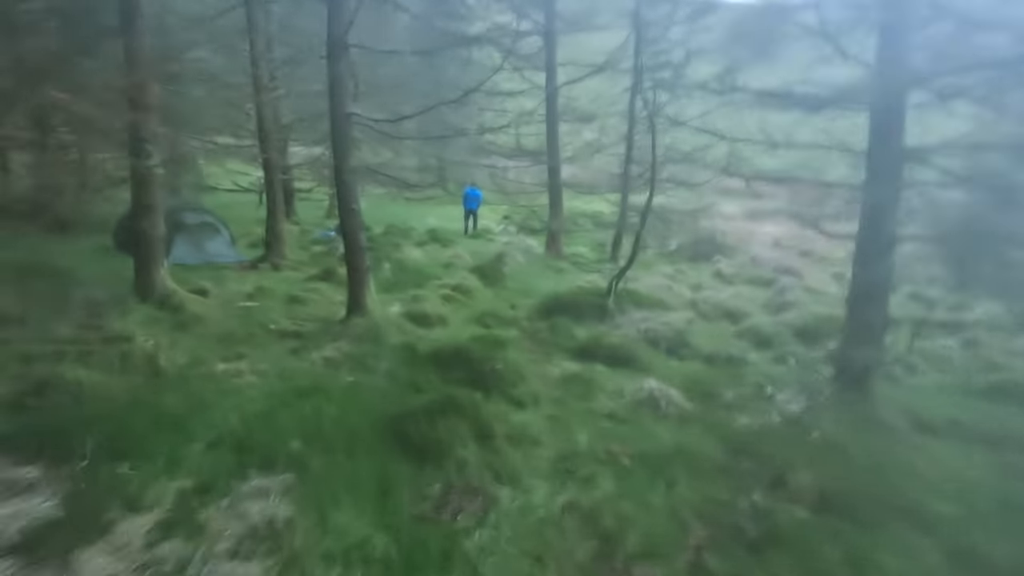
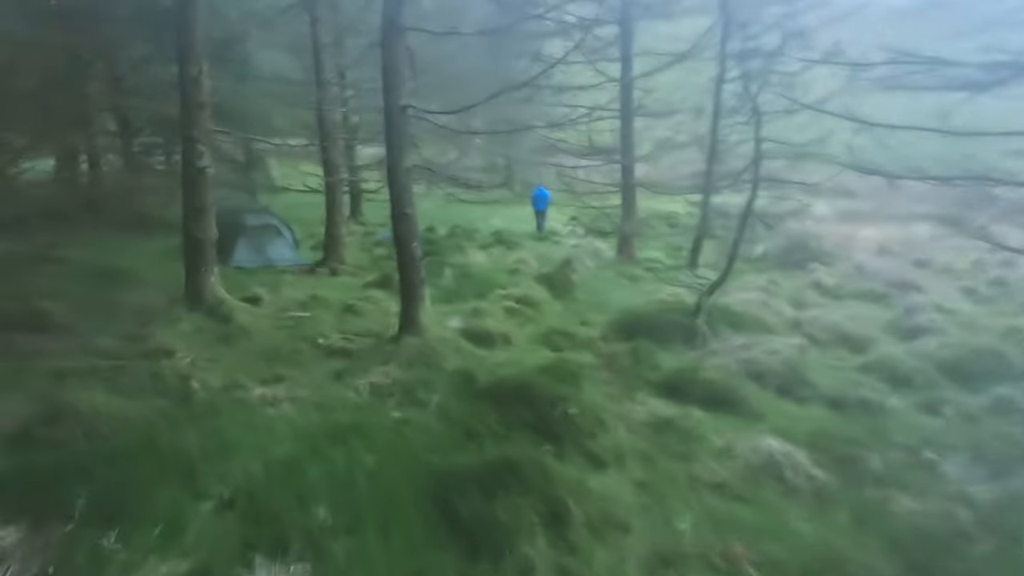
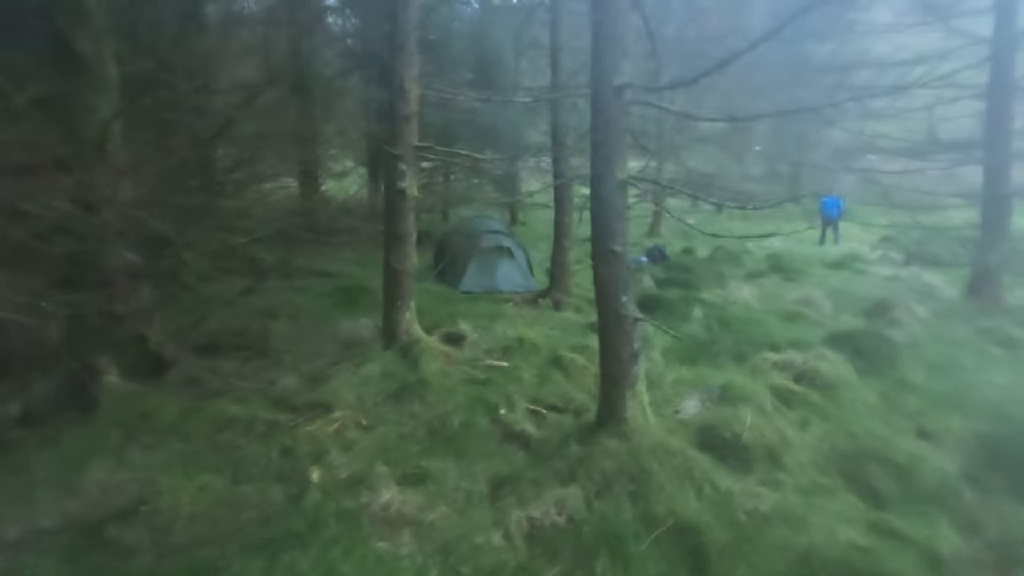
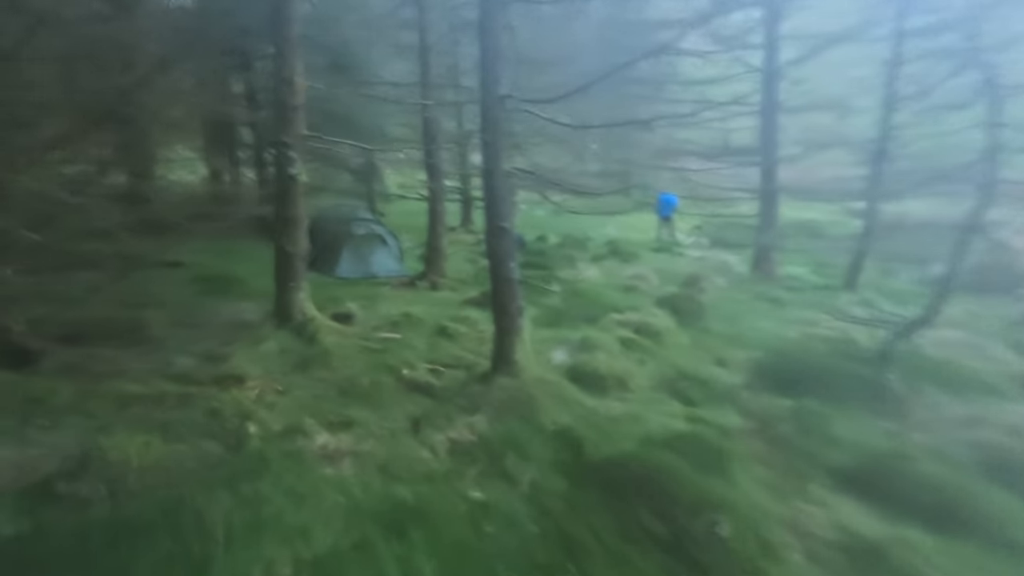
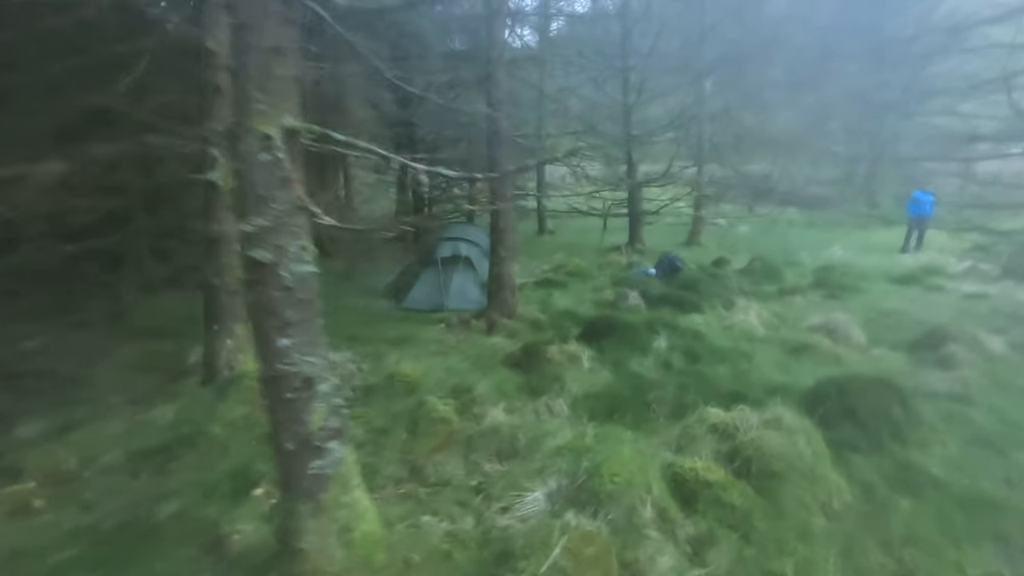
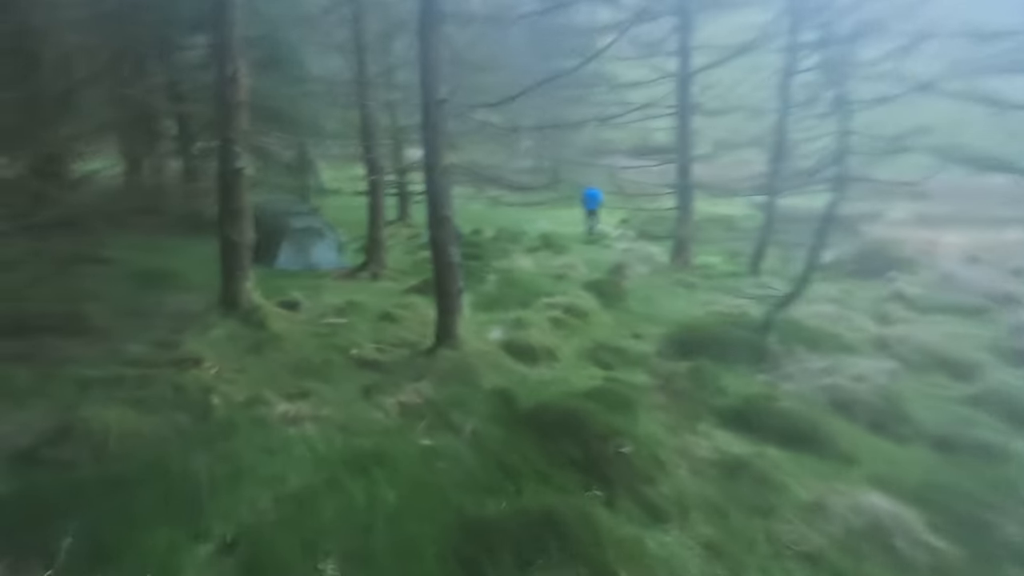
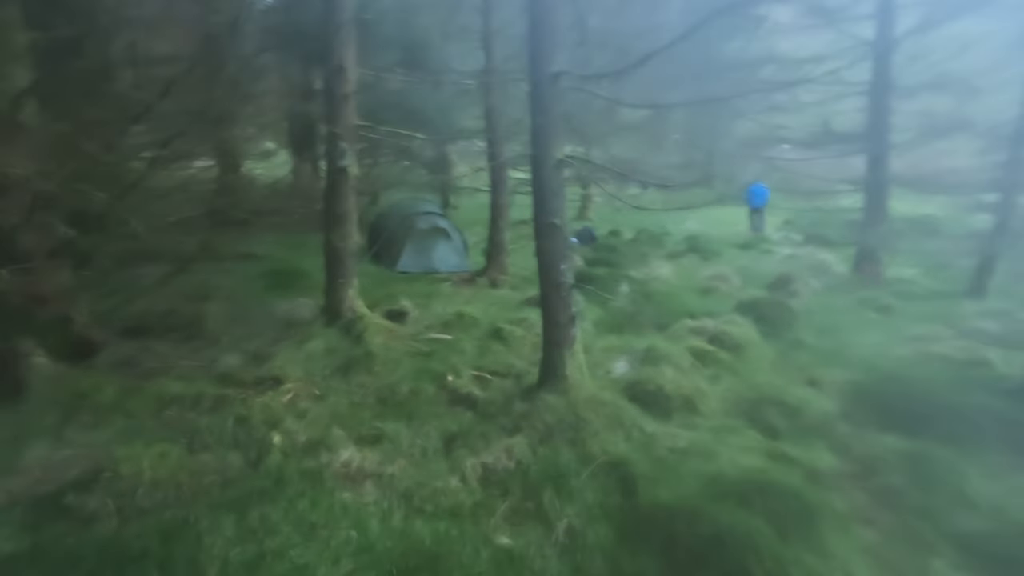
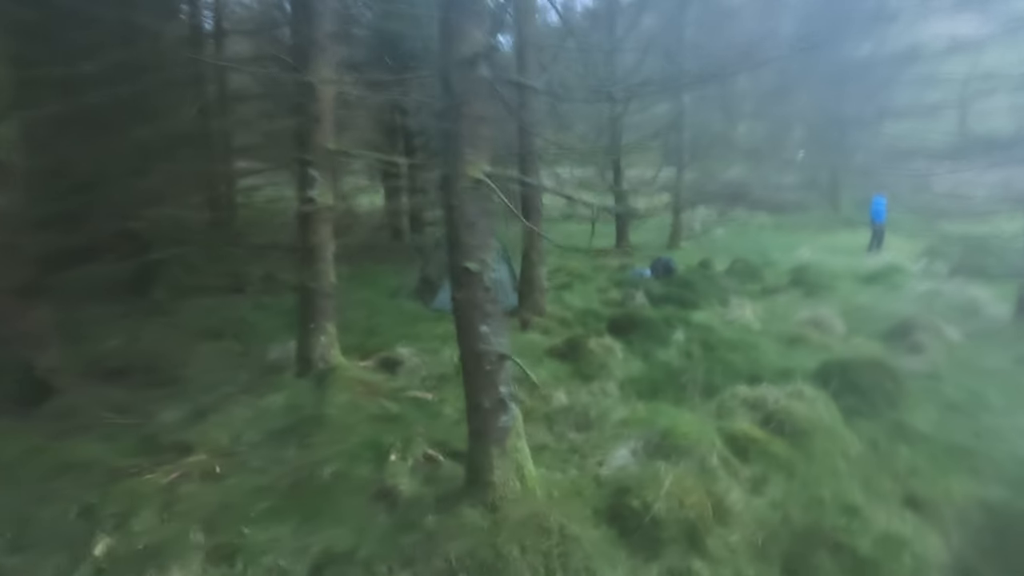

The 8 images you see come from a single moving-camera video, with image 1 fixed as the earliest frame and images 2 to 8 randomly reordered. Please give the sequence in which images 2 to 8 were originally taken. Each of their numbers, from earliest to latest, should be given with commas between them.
2, 6, 4, 7, 3, 8, 5
